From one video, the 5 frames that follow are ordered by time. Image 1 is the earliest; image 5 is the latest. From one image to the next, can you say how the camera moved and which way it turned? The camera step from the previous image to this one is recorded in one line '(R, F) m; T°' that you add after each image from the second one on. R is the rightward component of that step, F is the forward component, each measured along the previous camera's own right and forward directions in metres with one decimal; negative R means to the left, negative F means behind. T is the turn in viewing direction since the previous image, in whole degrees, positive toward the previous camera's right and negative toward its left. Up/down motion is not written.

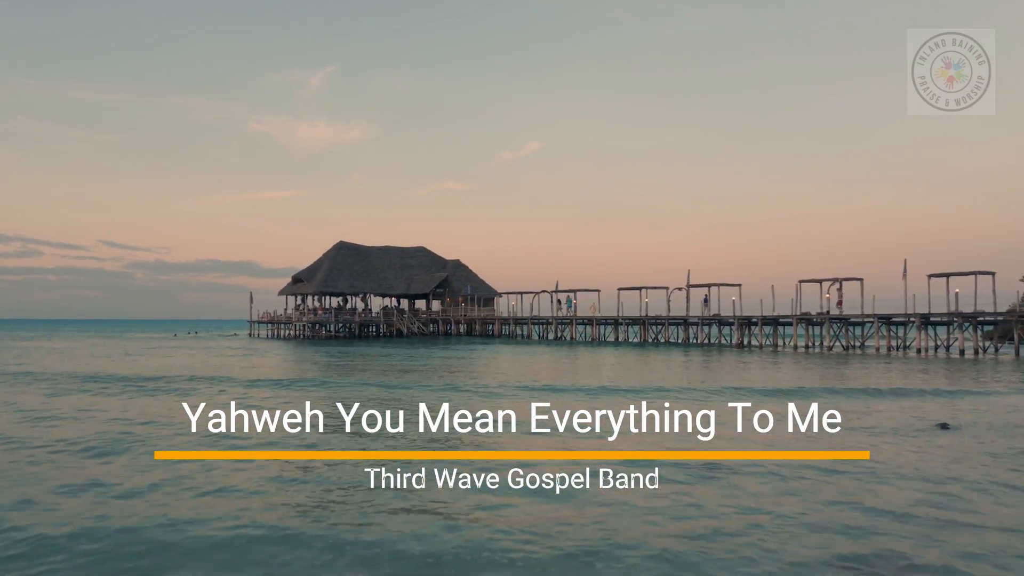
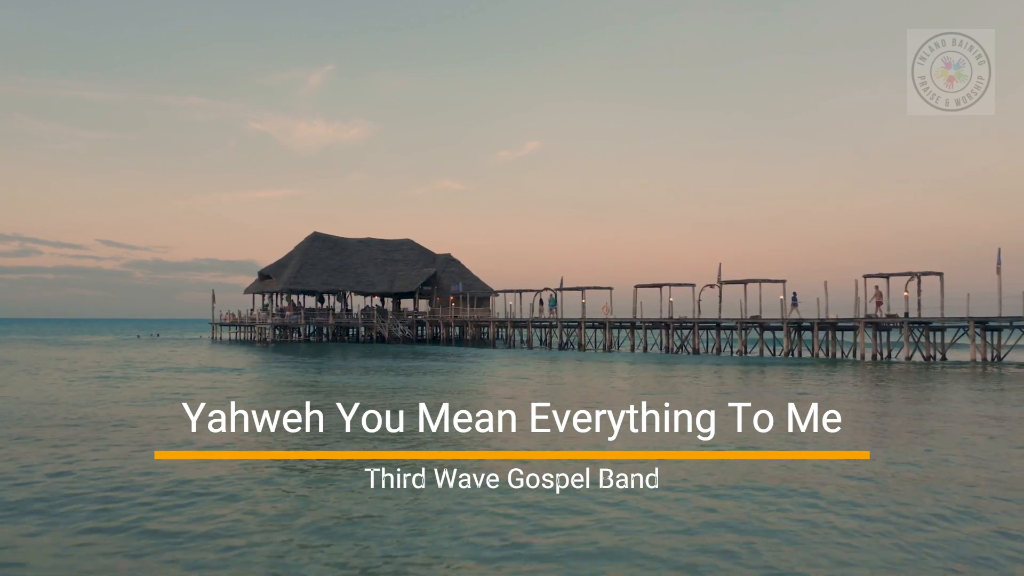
(+0.1, +6.2) m; 0°
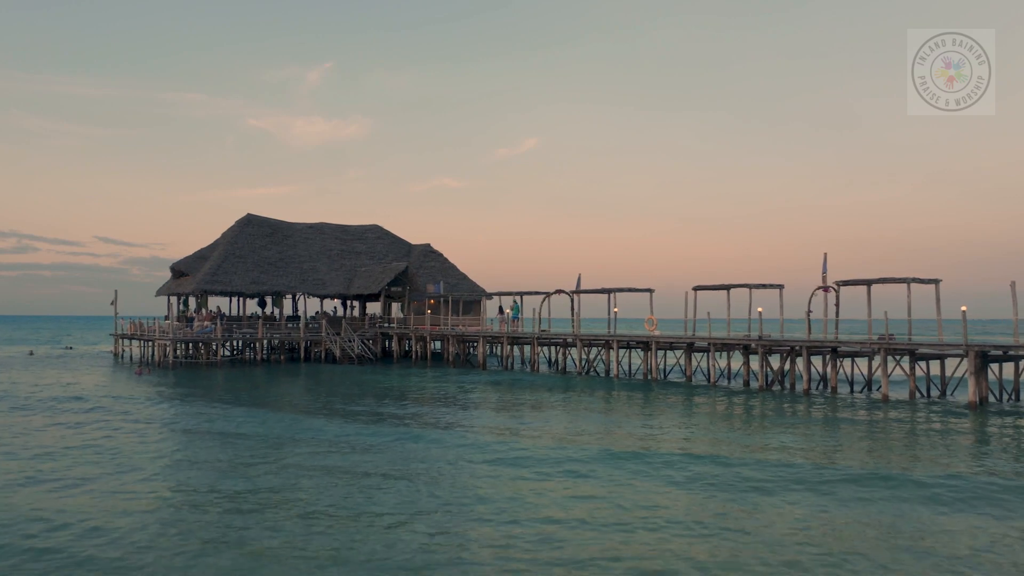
(+0.1, +10.9) m; 0°
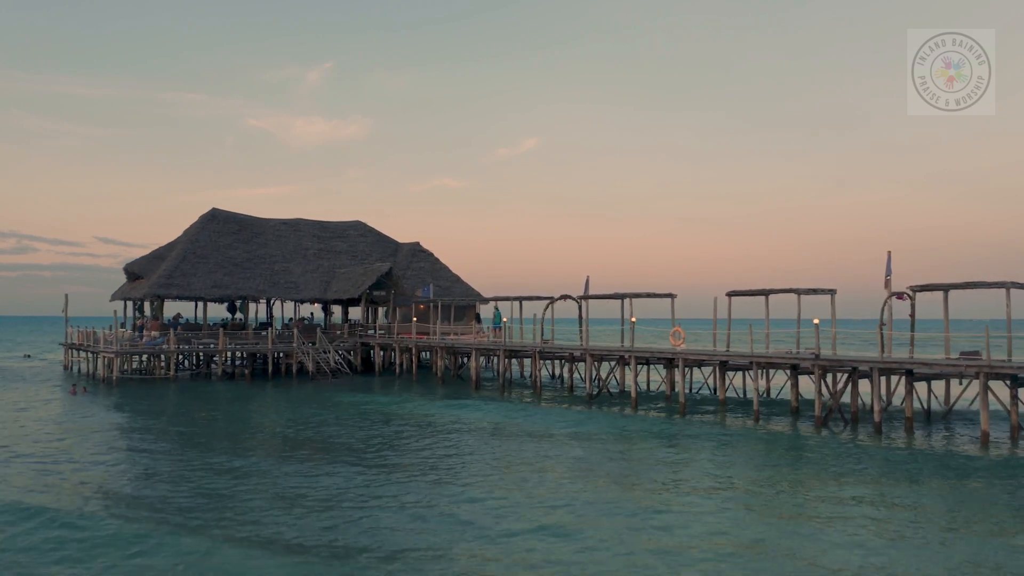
(+0.1, +3.7) m; 0°
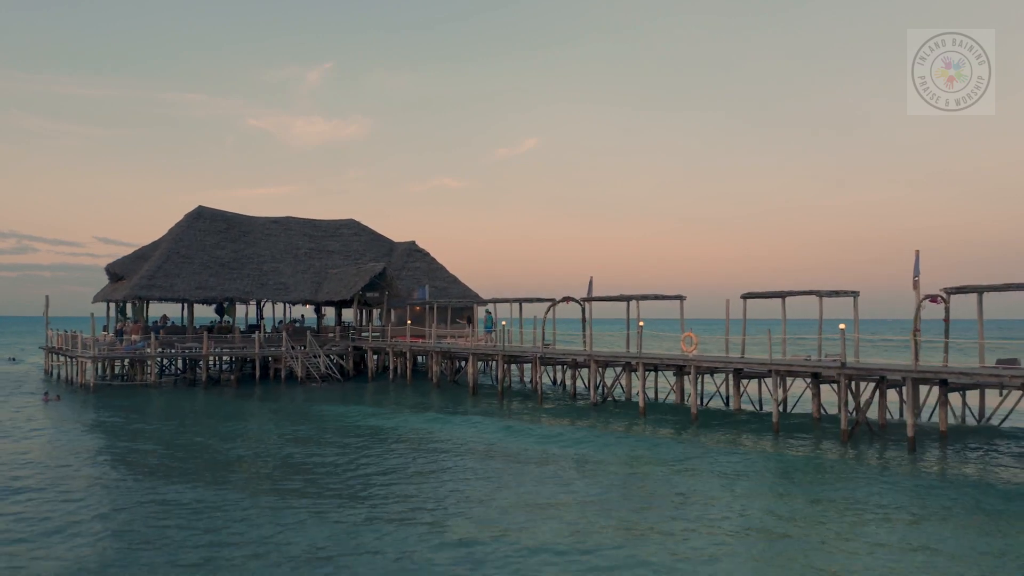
(0.0, +1.2) m; 0°
